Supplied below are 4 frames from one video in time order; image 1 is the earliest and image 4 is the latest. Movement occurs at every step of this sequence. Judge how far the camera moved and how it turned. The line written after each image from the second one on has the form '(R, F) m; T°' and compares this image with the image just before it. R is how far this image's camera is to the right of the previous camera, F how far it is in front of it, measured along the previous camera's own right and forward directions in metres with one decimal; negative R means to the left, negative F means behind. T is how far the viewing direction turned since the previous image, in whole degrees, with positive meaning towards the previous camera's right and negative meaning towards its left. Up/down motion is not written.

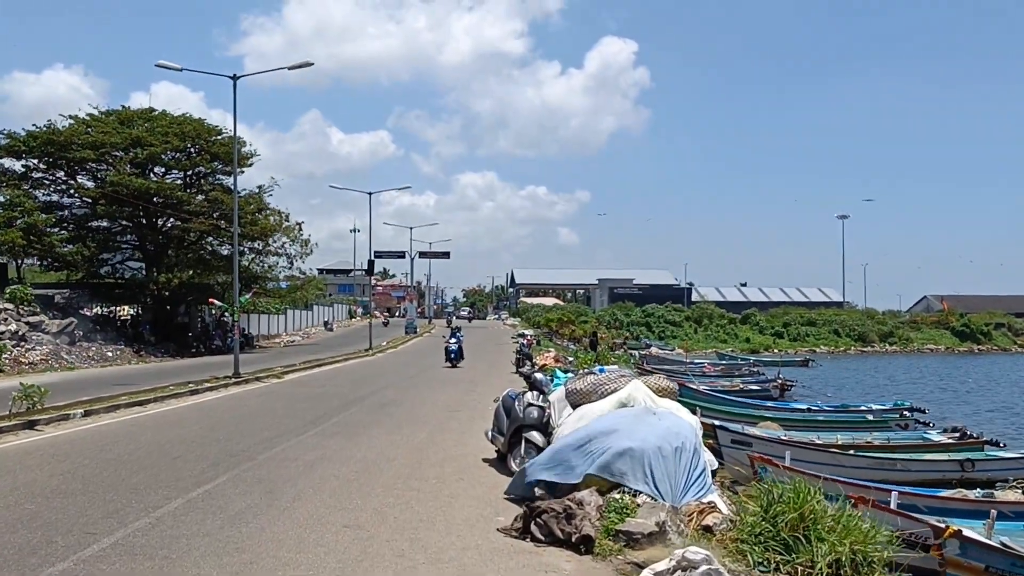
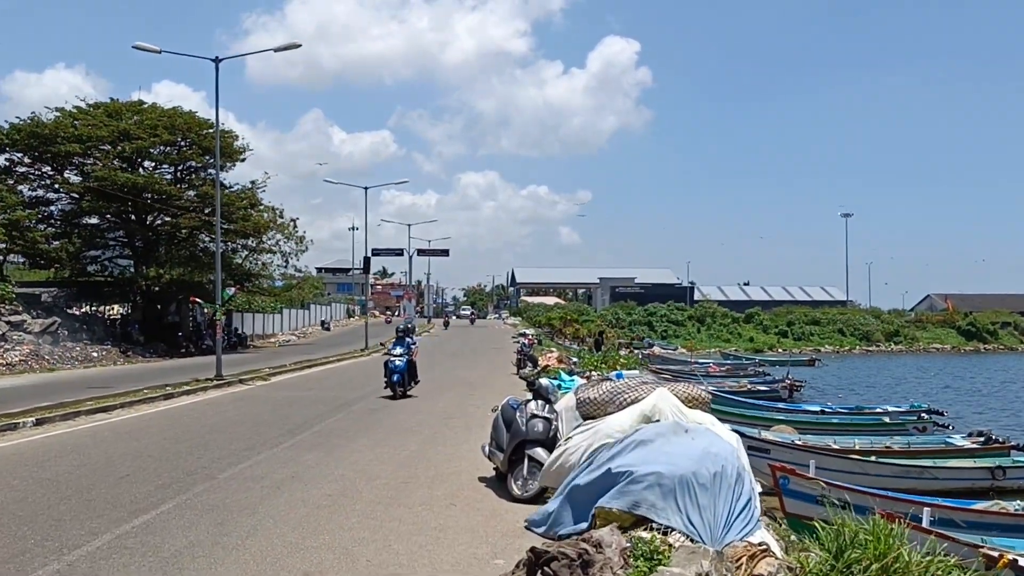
(0.0, +1.6) m; 0°
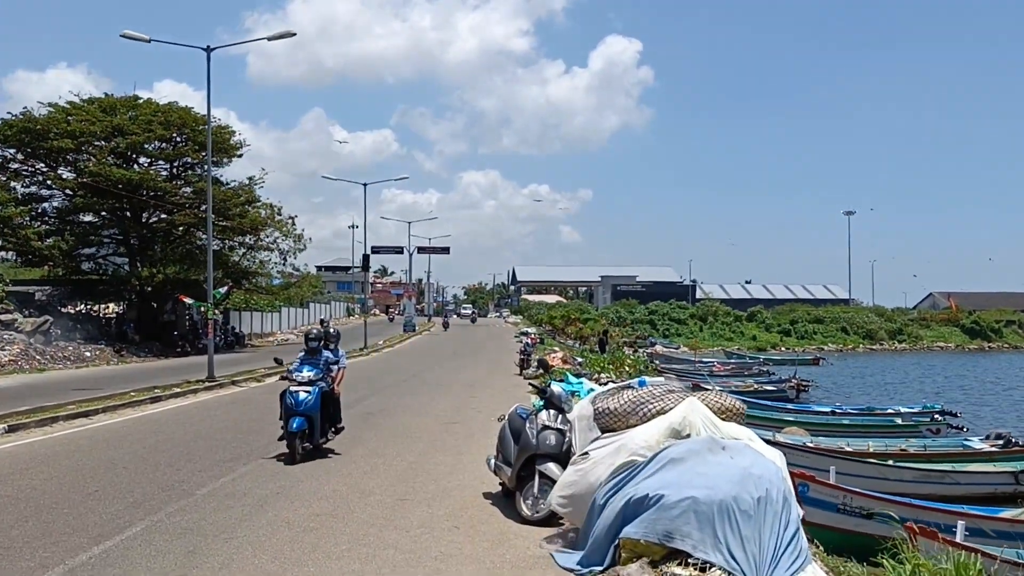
(-0.1, +0.9) m; 0°
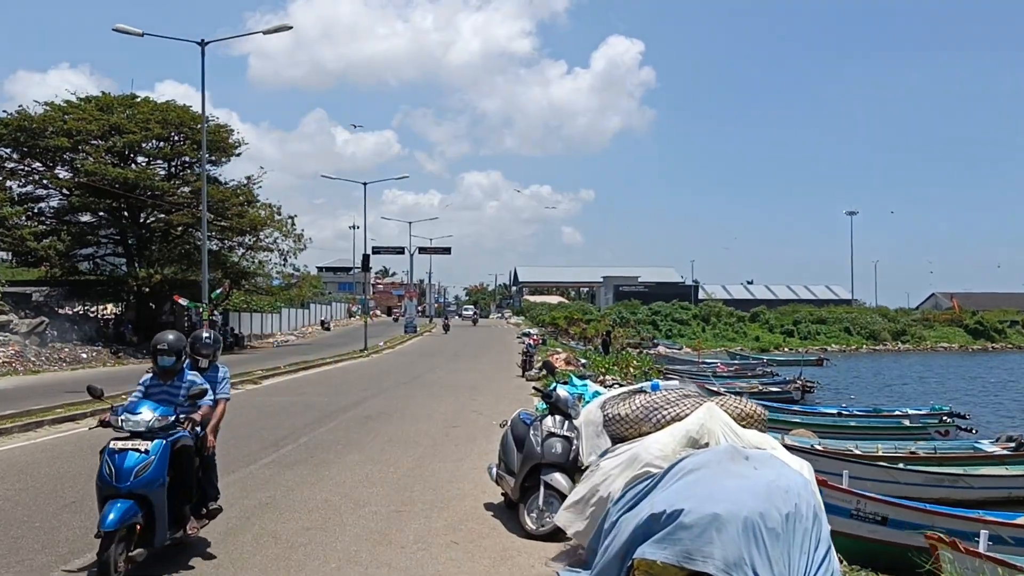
(0.0, +0.5) m; 0°
